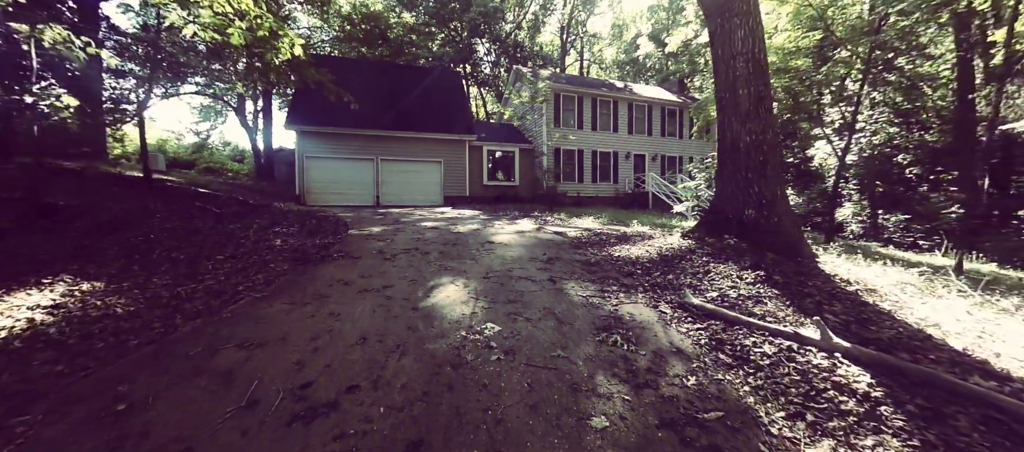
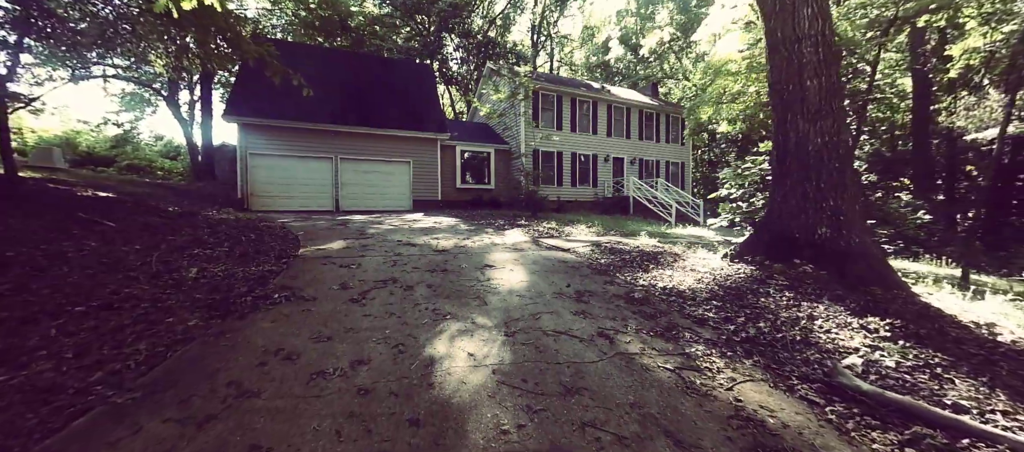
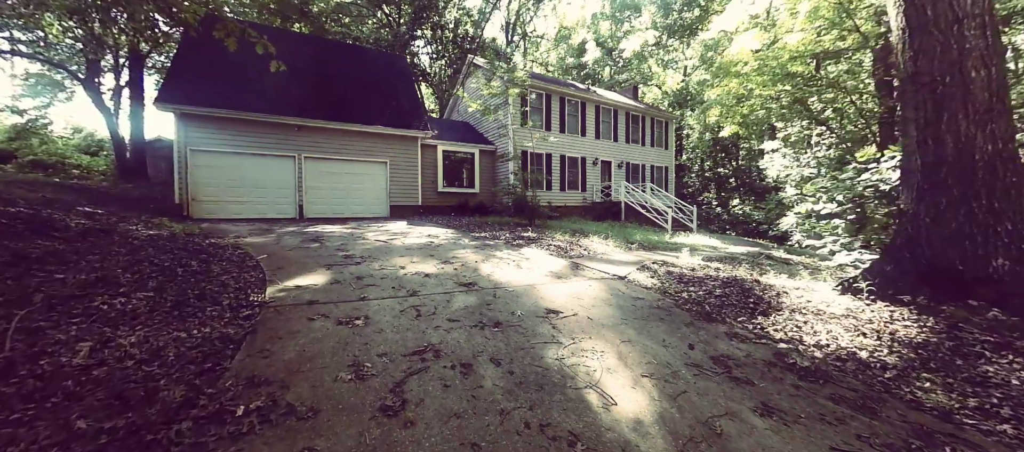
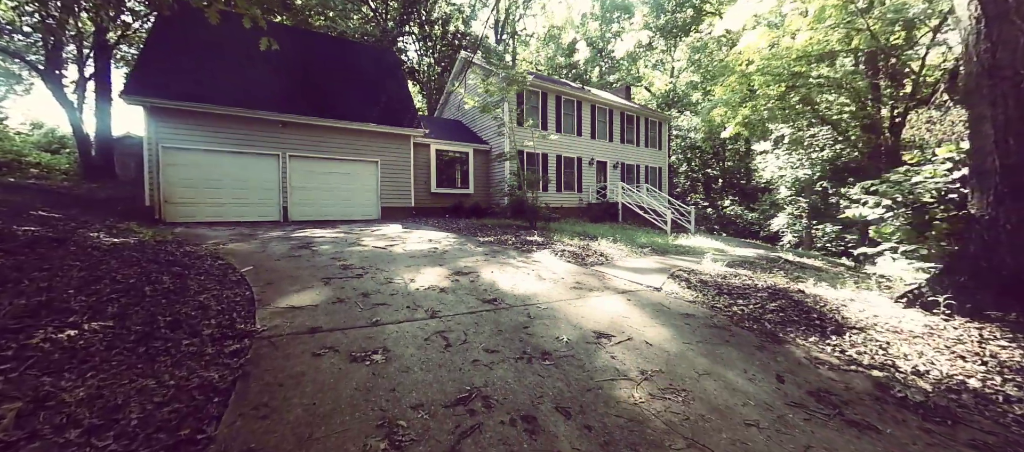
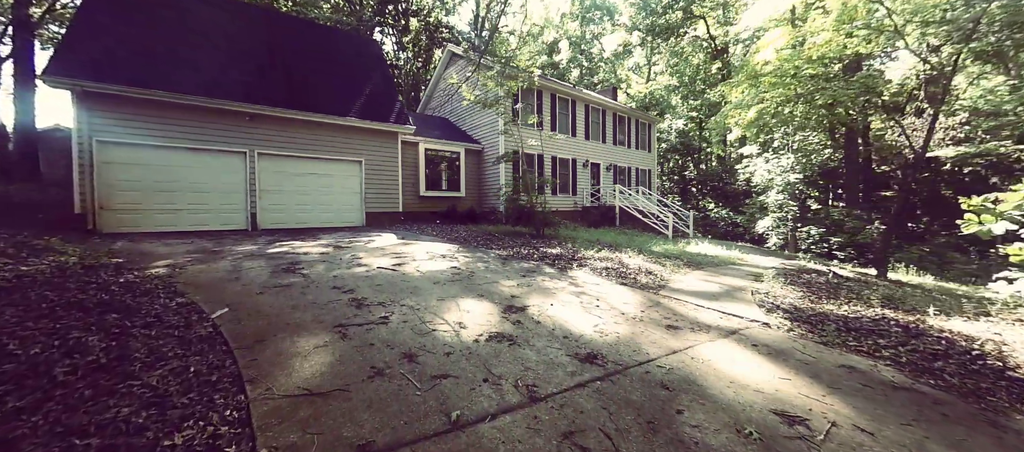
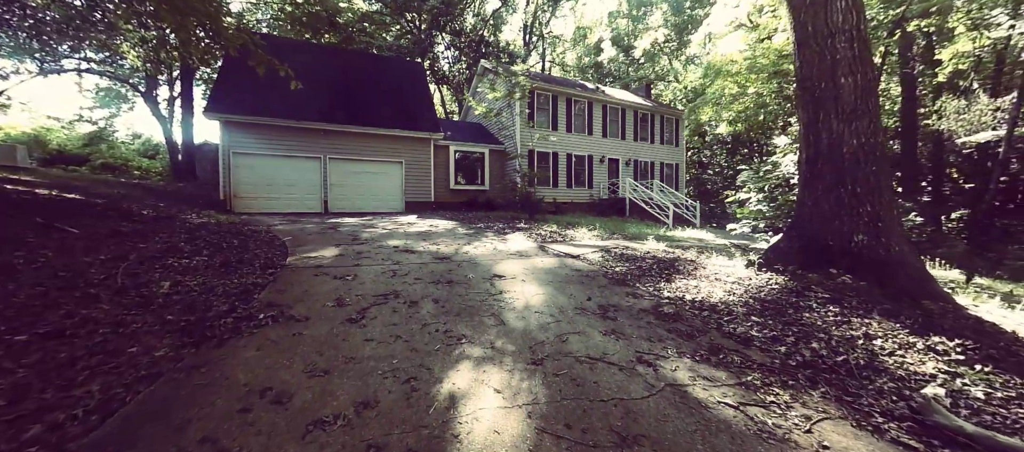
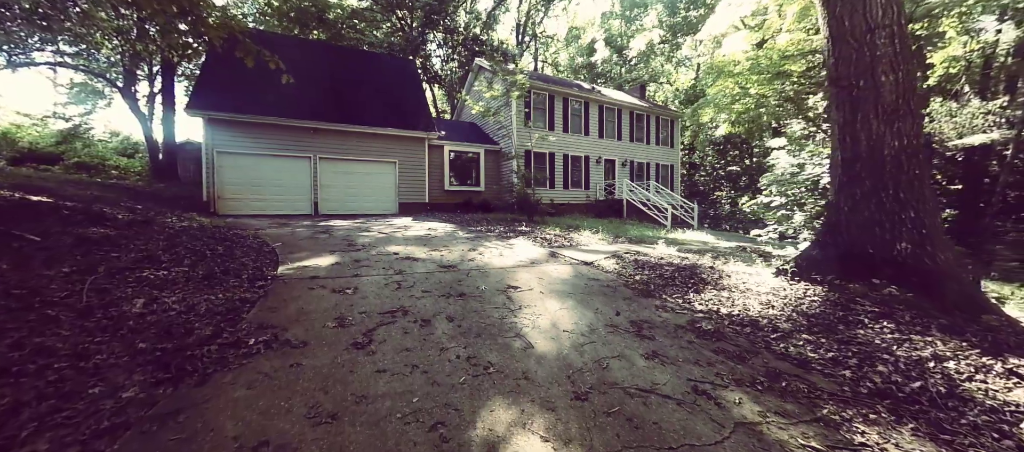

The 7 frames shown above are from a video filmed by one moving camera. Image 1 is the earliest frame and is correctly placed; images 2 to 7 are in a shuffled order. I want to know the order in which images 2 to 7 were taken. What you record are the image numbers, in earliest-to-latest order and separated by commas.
2, 6, 7, 3, 4, 5
